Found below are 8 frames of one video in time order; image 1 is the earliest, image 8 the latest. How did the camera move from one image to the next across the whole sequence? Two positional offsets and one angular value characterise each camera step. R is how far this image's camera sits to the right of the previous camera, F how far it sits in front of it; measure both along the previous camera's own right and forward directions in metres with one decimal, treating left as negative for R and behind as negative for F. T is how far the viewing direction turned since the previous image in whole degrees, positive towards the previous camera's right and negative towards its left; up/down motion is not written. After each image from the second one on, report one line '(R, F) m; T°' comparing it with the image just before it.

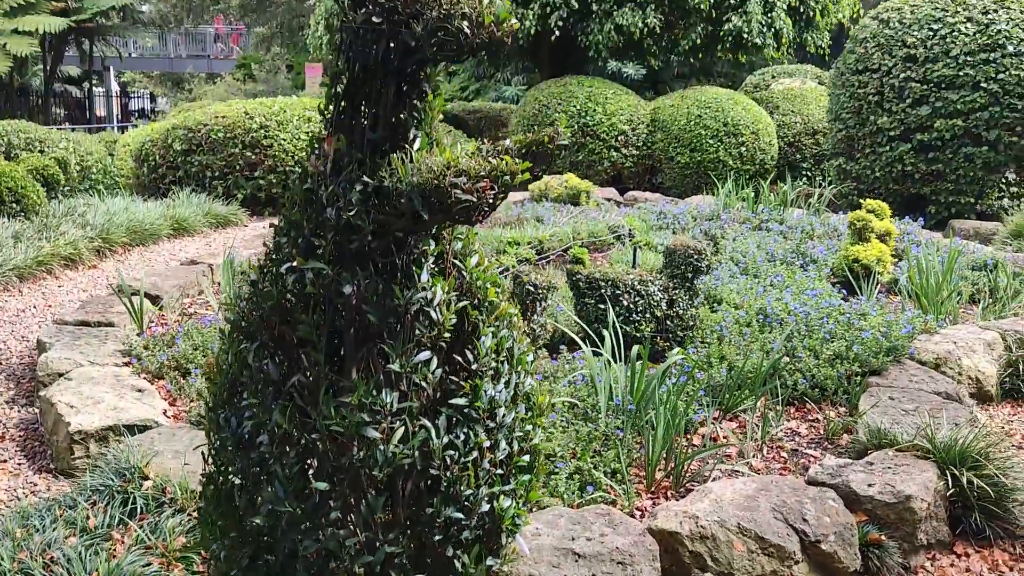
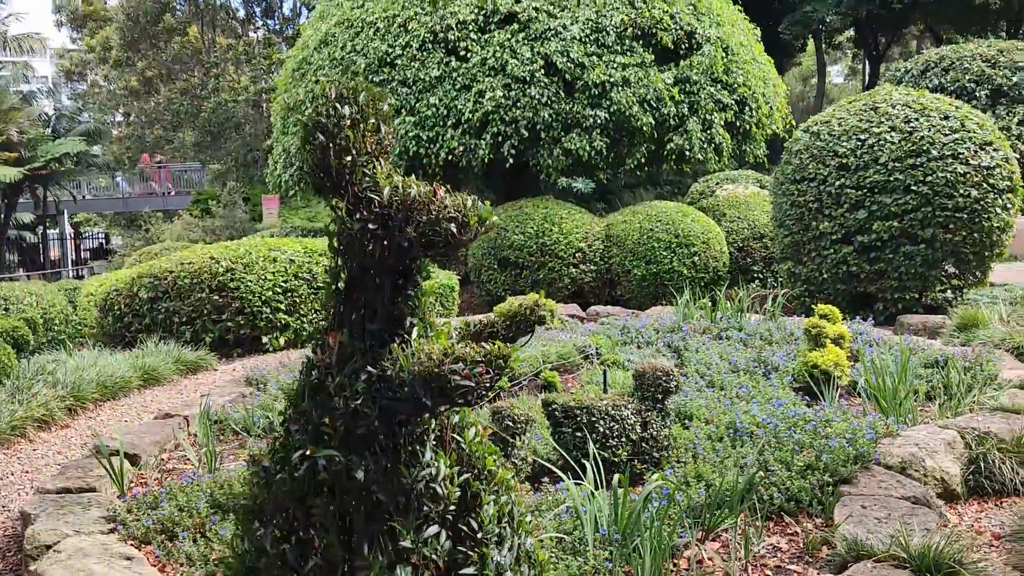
(0.0, -0.1) m; +3°
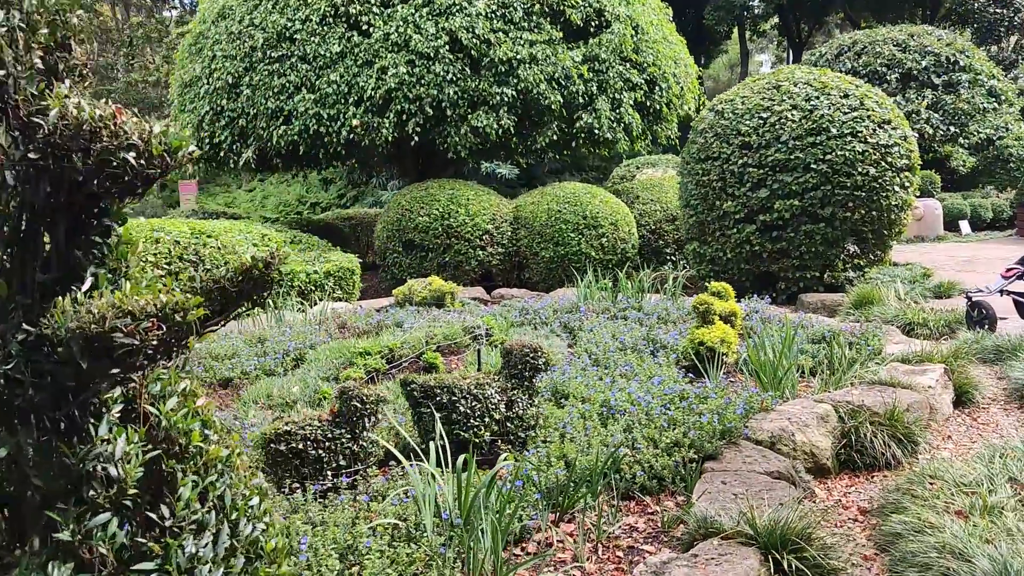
(+0.3, +0.2) m; +4°
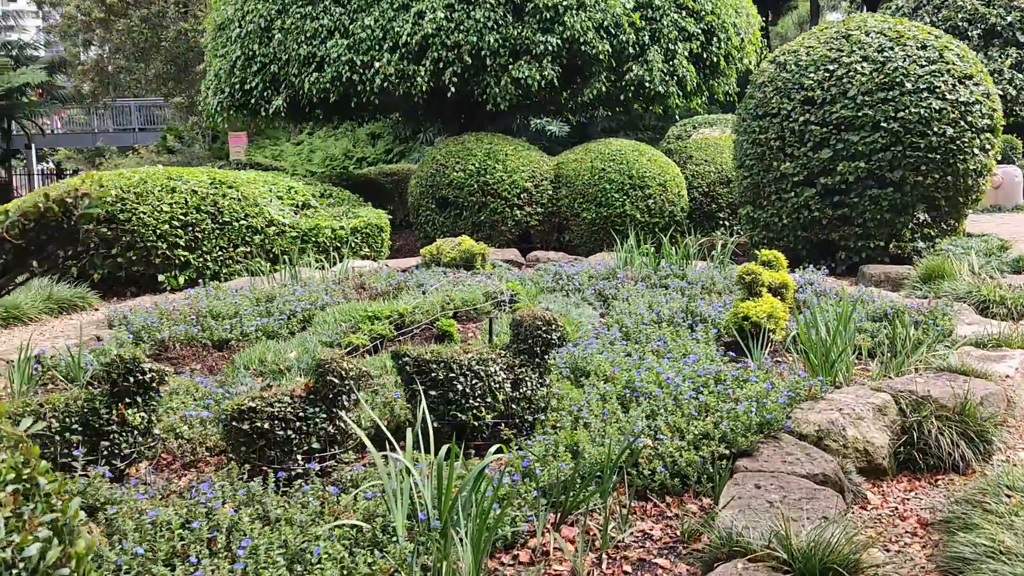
(+0.2, +0.5) m; -3°
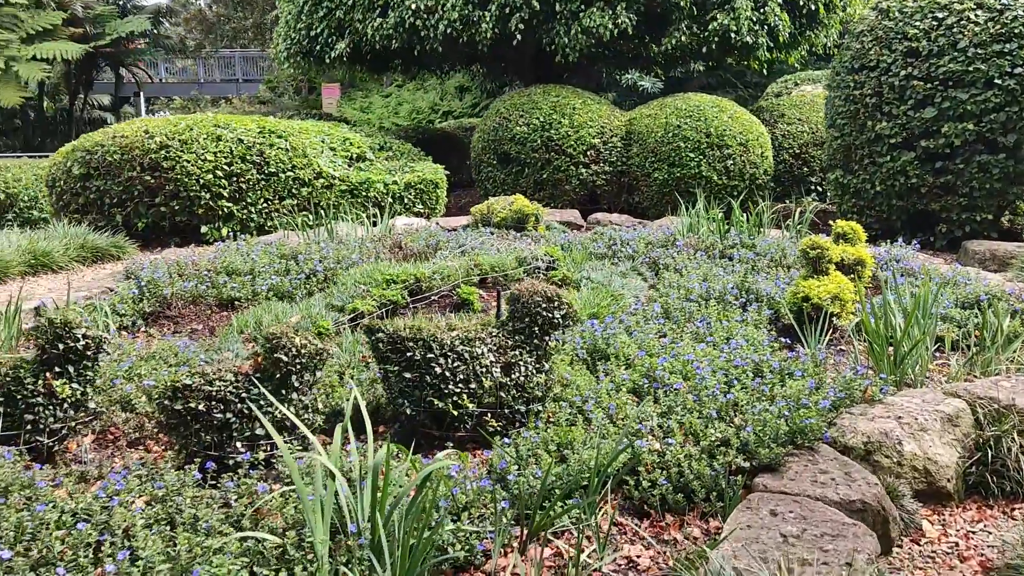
(+0.3, +0.5) m; -6°
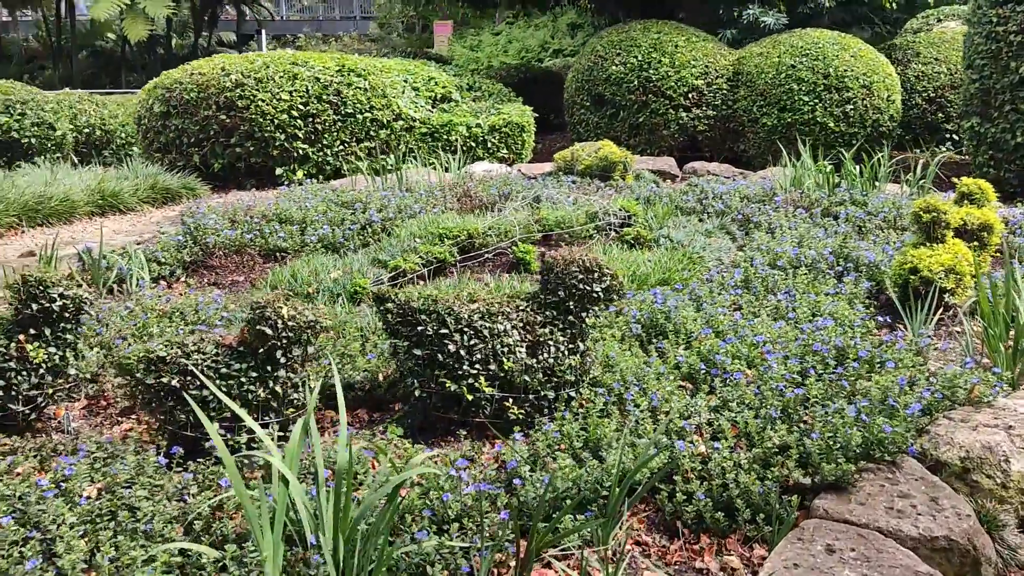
(+0.2, +0.4) m; -7°
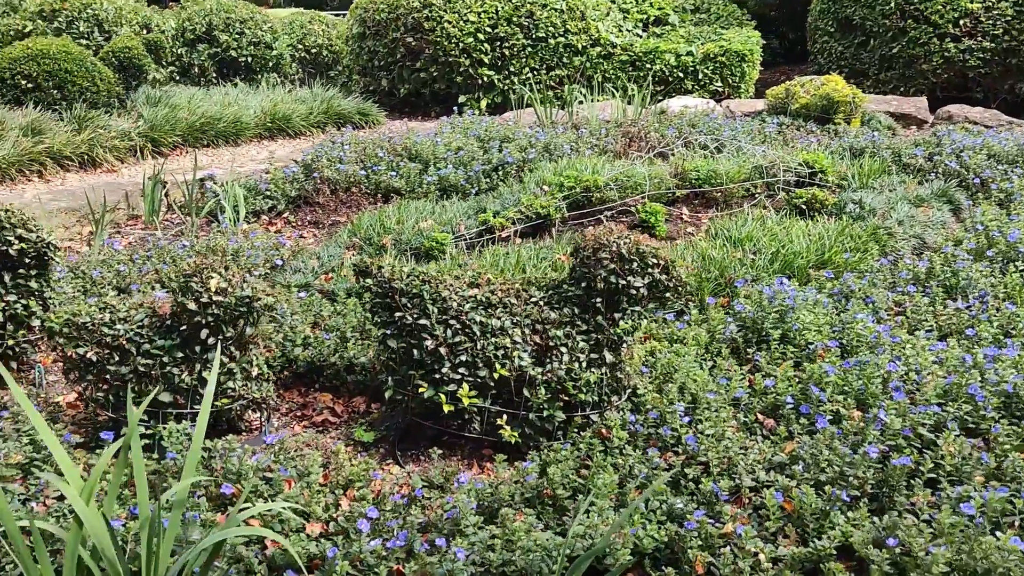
(+0.5, +0.6) m; -17°
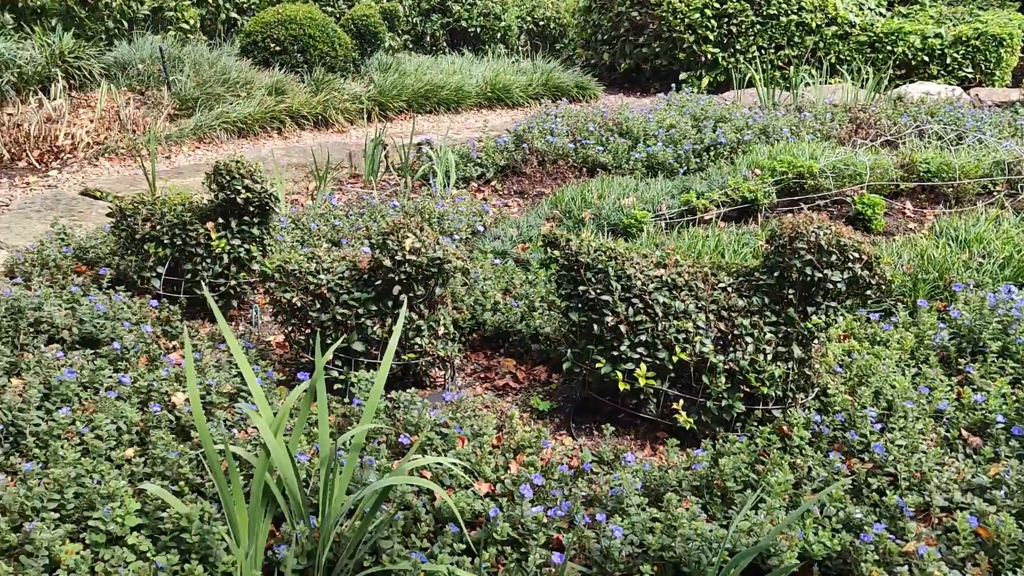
(0.0, 0.0) m; -13°
